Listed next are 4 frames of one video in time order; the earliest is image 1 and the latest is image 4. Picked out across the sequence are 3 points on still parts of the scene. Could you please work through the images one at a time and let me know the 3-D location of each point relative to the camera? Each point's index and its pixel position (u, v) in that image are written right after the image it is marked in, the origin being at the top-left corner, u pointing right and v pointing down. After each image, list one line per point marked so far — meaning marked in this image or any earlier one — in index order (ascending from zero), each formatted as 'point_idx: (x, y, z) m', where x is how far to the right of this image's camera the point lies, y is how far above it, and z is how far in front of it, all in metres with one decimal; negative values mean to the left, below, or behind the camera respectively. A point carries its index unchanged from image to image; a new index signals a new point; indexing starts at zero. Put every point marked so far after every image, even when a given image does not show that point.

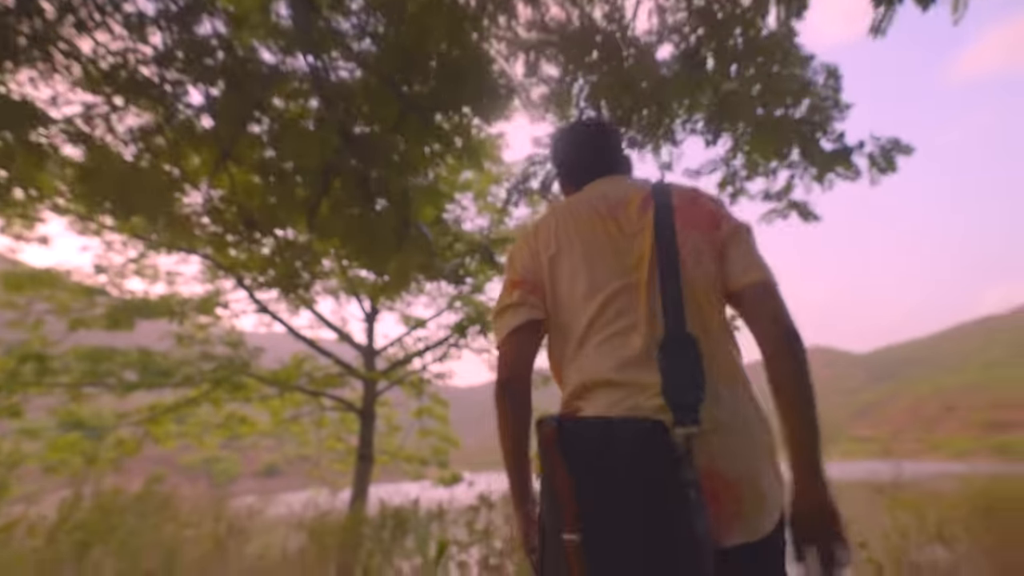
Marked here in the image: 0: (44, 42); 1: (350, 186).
0: (-2.9, +1.5, +3.2) m
1: (-1.2, +0.7, +3.8) m
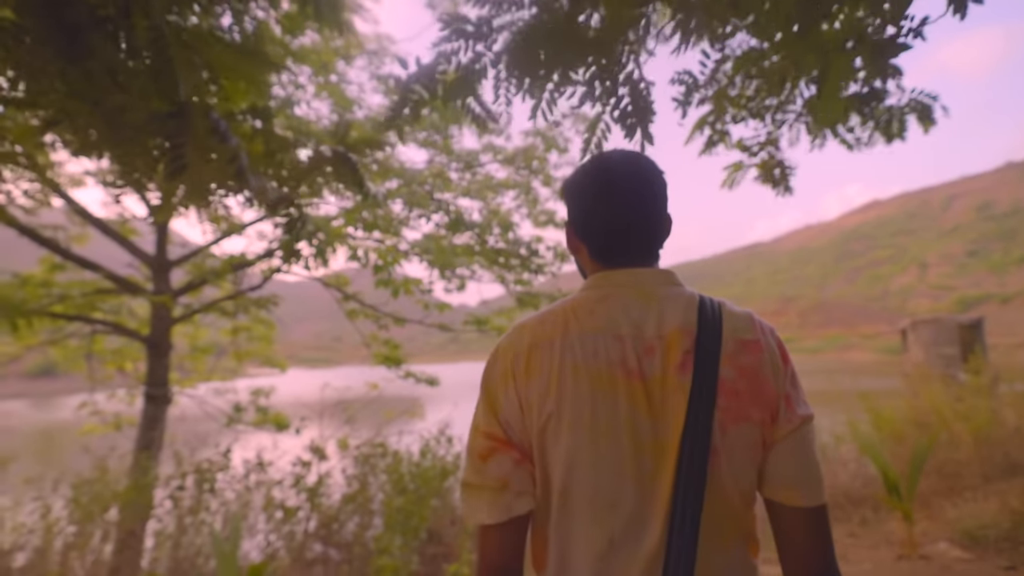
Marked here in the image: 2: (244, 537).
0: (-3.1, +1.7, +0.8) m
1: (-1.7, +1.0, +2.0) m
2: (-2.9, -2.6, +5.5) m
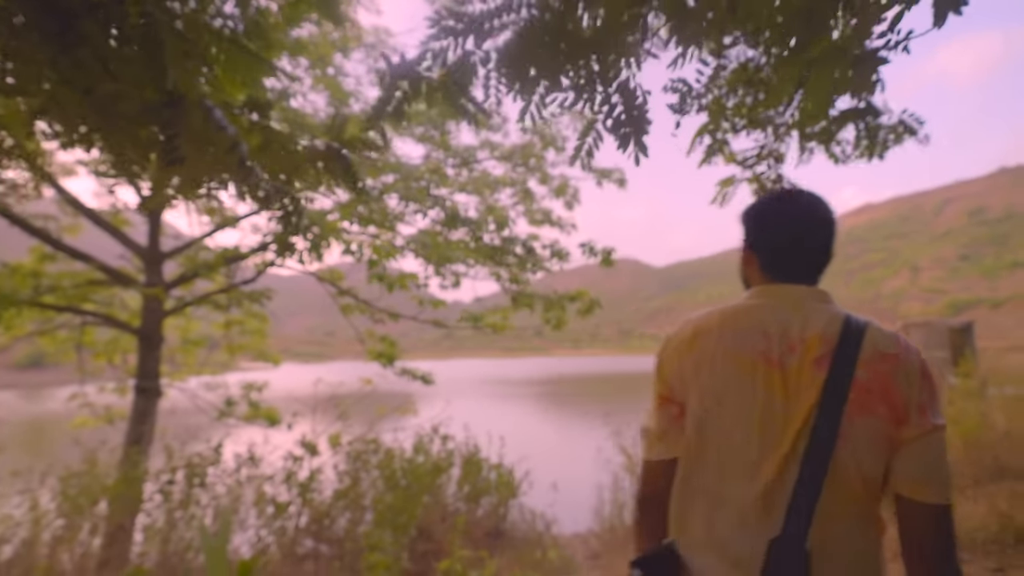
0: (-3.1, +1.8, +0.7) m
1: (-1.7, +1.1, +1.9) m
2: (-2.9, -2.6, +5.5) m
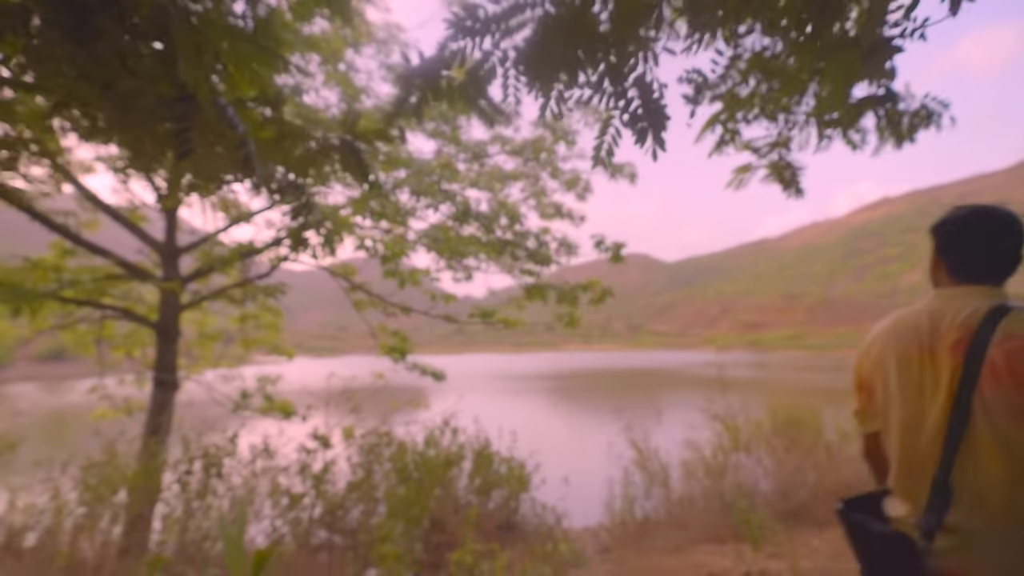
0: (-3.1, +1.8, +0.8) m
1: (-1.7, +1.1, +2.0) m
2: (-2.8, -2.5, +5.6) m
